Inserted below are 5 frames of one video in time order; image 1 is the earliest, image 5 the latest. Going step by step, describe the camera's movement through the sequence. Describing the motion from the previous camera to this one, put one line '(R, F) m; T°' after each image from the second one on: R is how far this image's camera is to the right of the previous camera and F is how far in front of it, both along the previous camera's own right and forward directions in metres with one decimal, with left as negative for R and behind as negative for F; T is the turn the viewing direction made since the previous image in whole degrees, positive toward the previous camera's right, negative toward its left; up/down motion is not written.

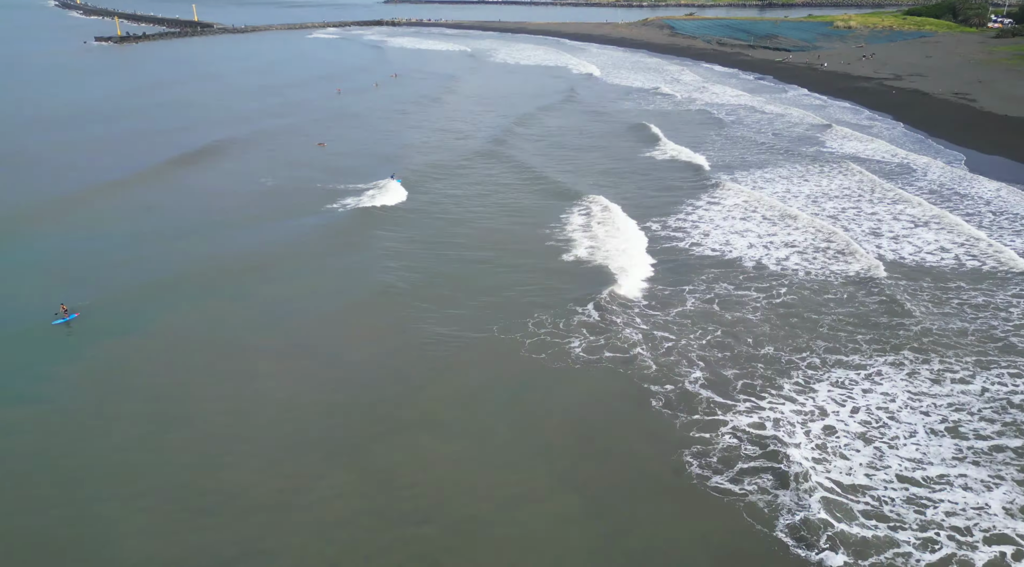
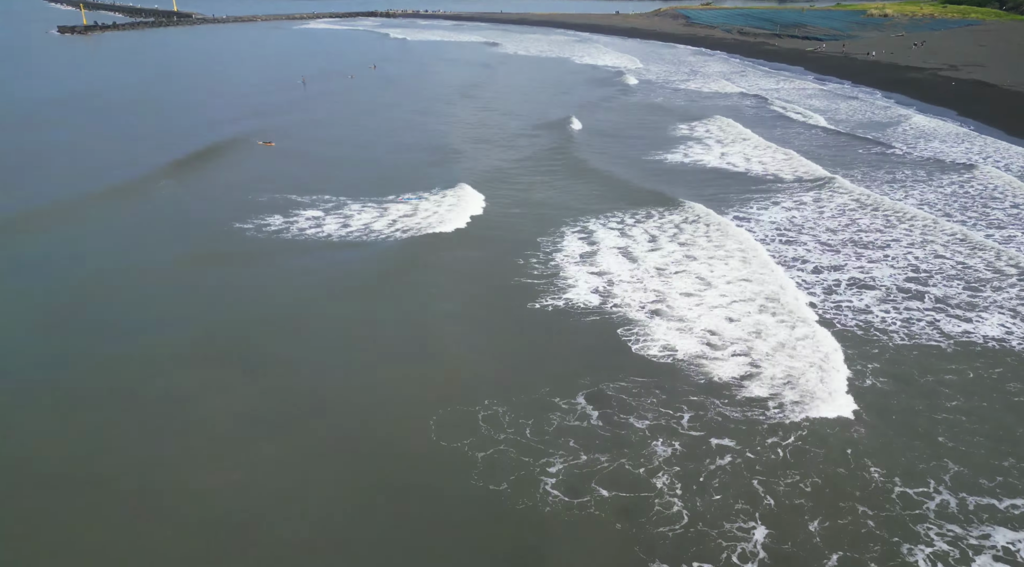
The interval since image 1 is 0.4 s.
(+1.4, +8.3) m; -1°
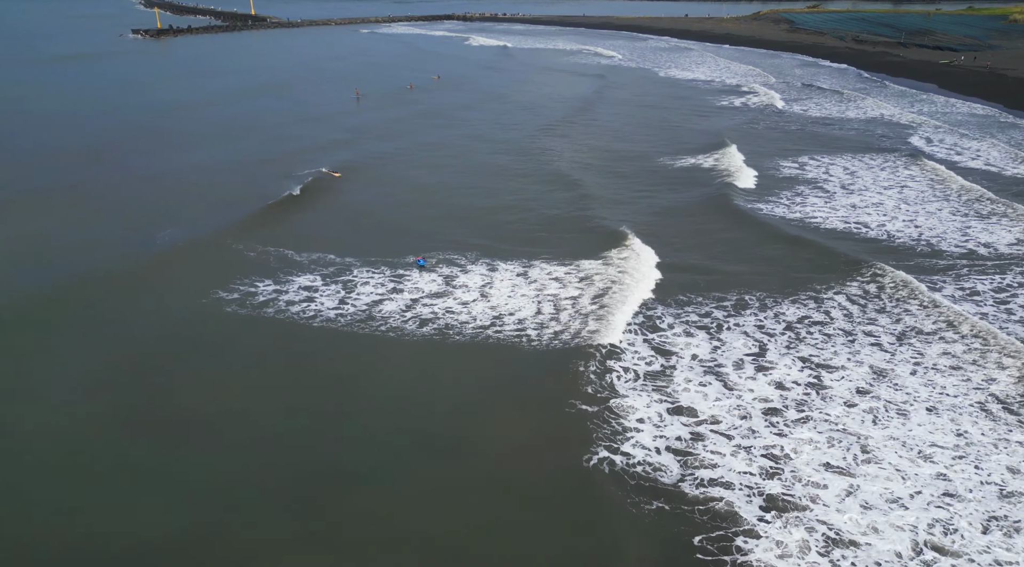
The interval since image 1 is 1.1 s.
(+0.7, +6.5) m; -6°
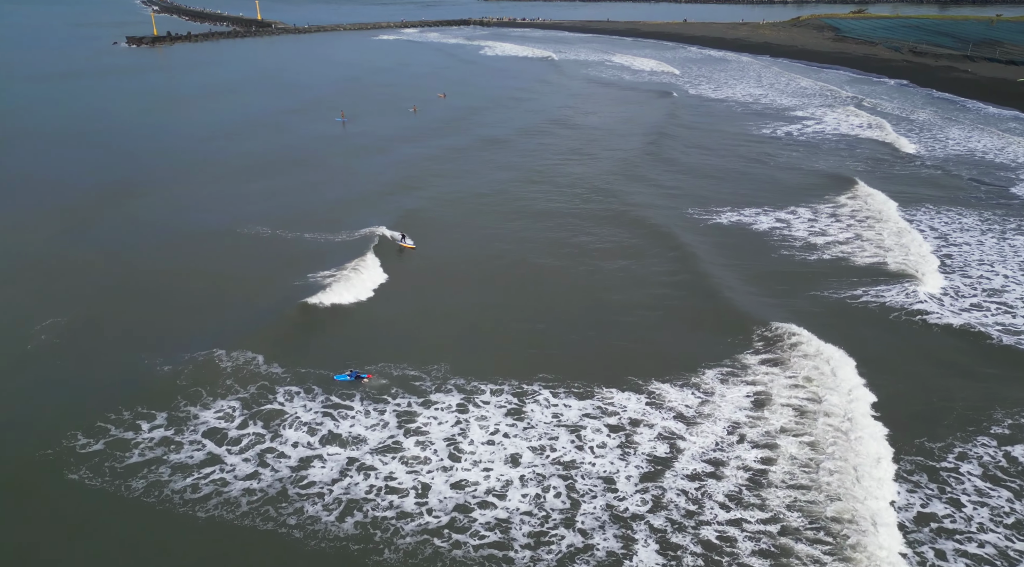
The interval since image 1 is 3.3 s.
(+0.8, +6.0) m; -2°
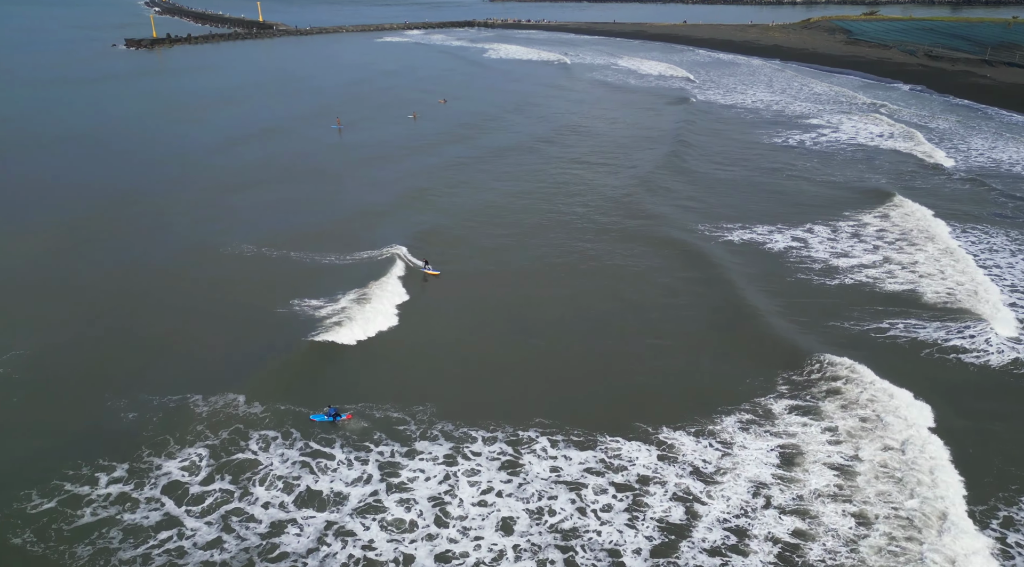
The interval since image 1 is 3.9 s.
(+0.2, +1.4) m; 0°
